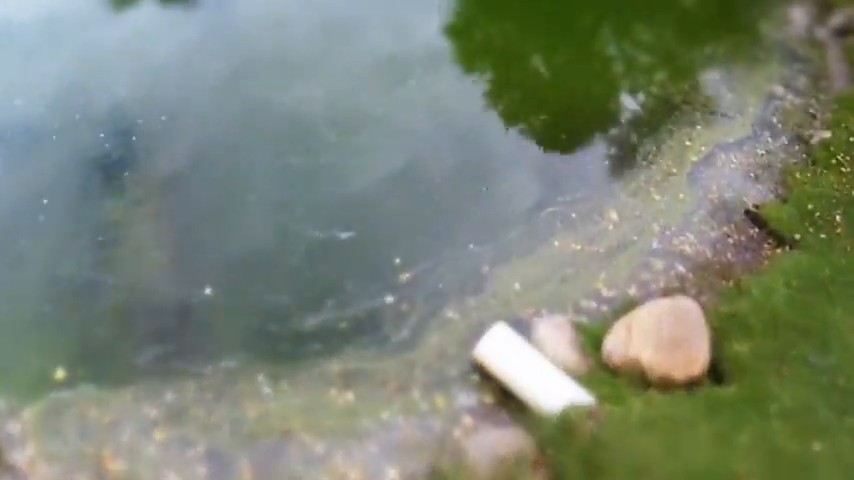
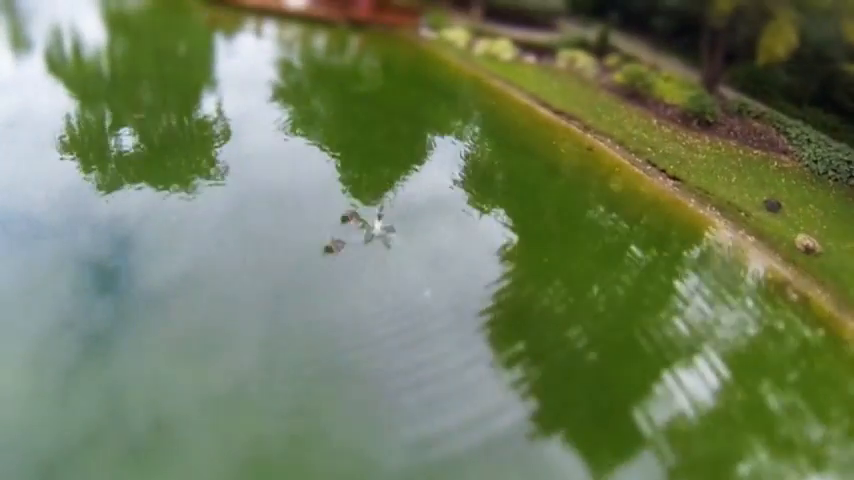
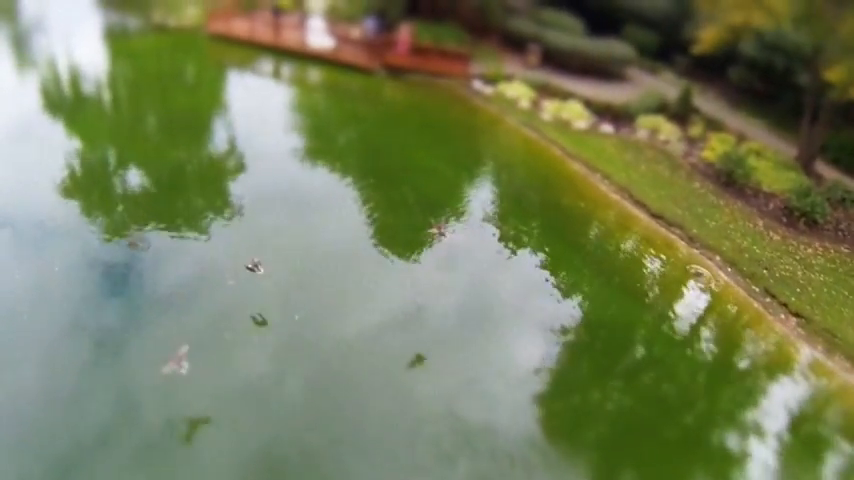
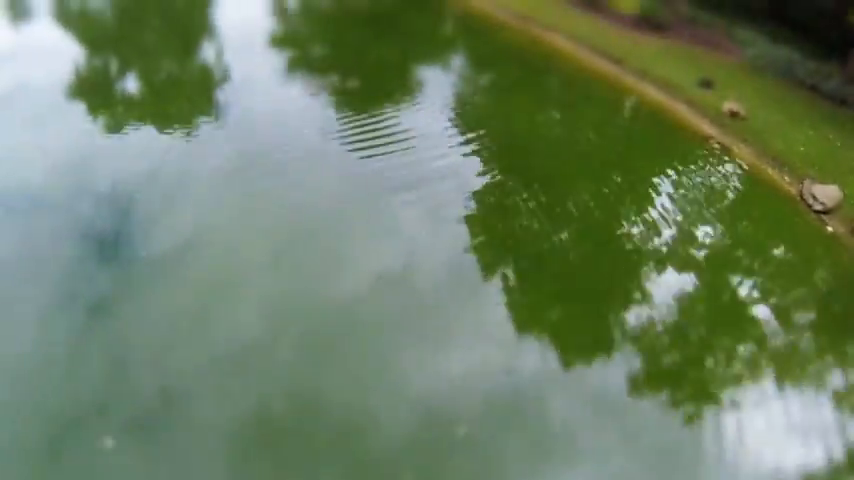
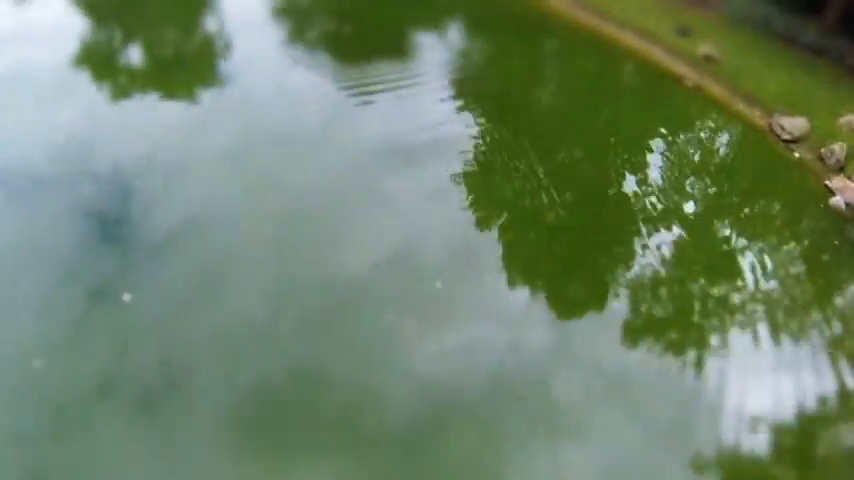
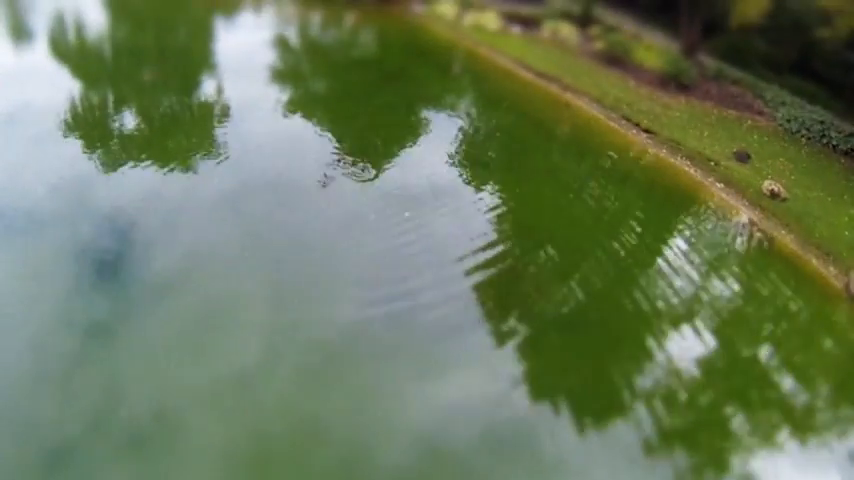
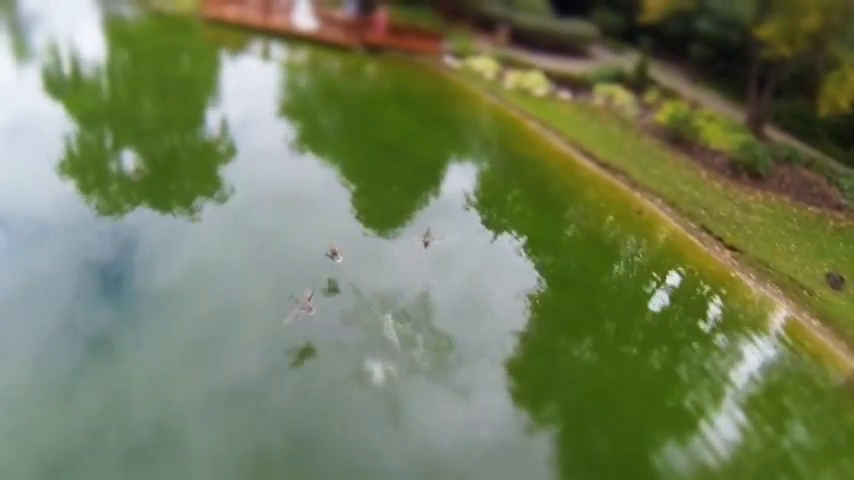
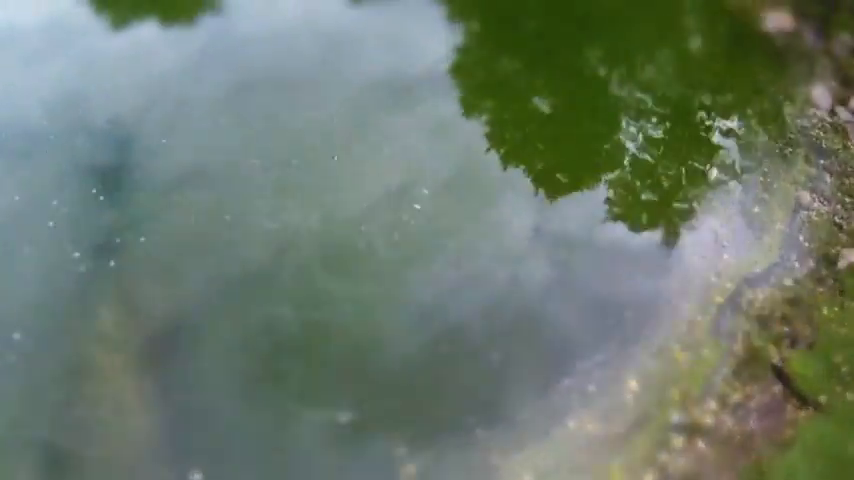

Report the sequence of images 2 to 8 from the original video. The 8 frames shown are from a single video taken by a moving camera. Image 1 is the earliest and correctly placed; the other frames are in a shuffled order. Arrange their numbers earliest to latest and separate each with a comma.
8, 5, 4, 6, 2, 7, 3
